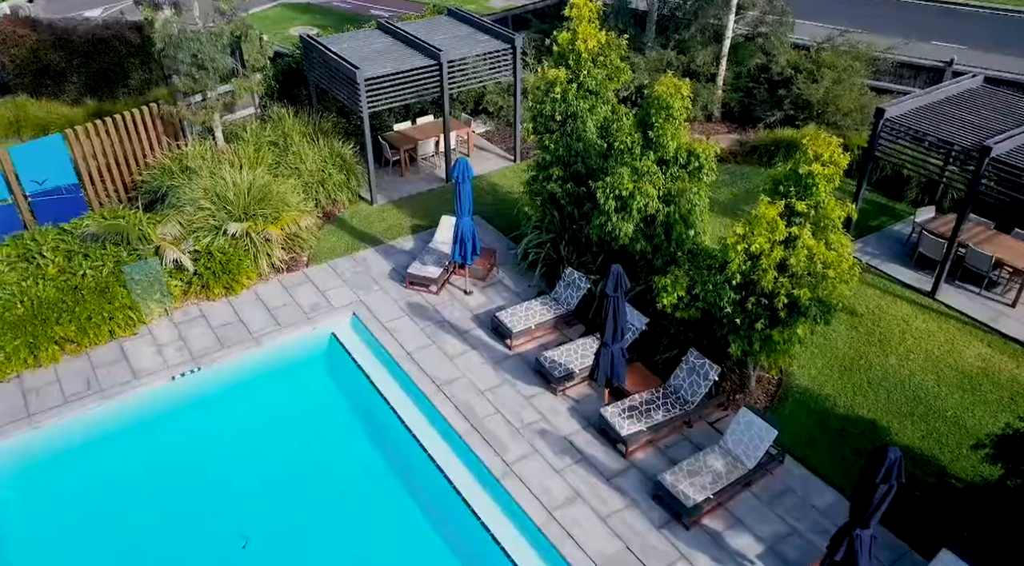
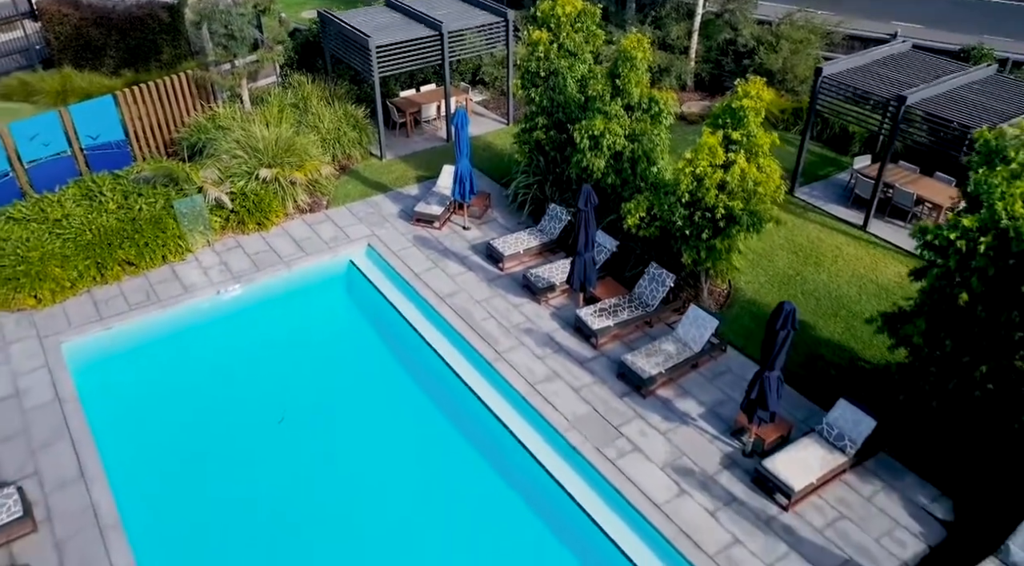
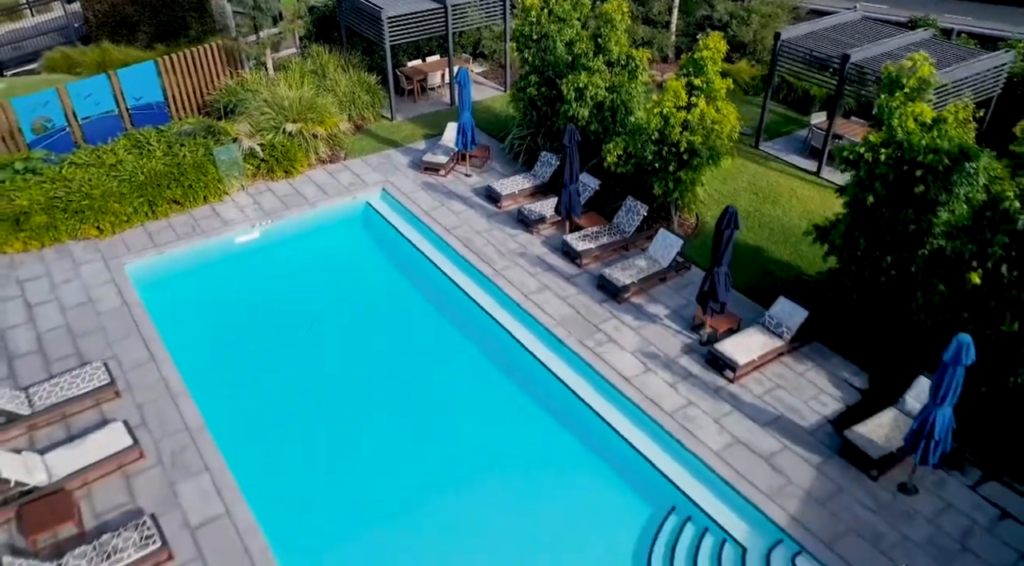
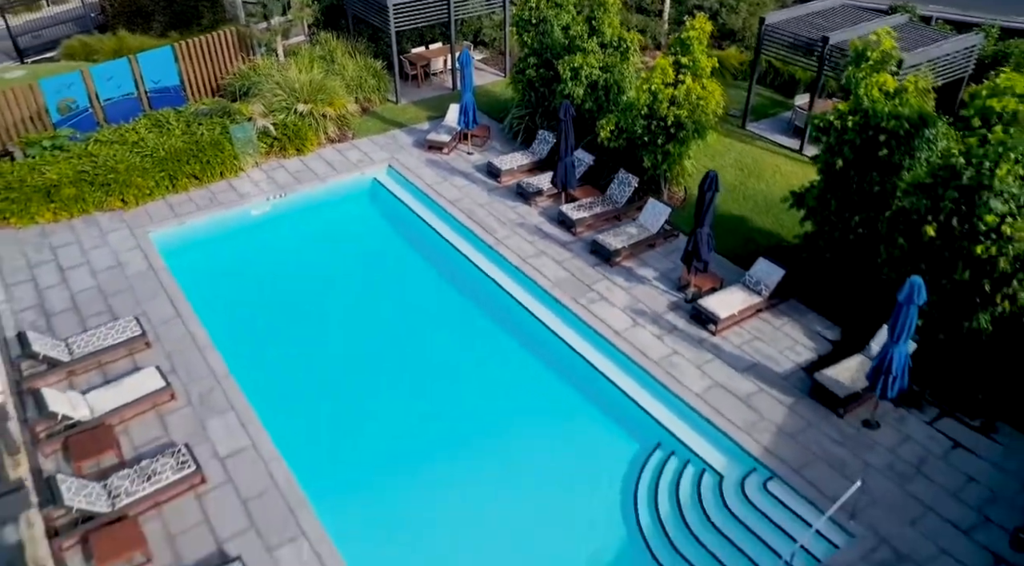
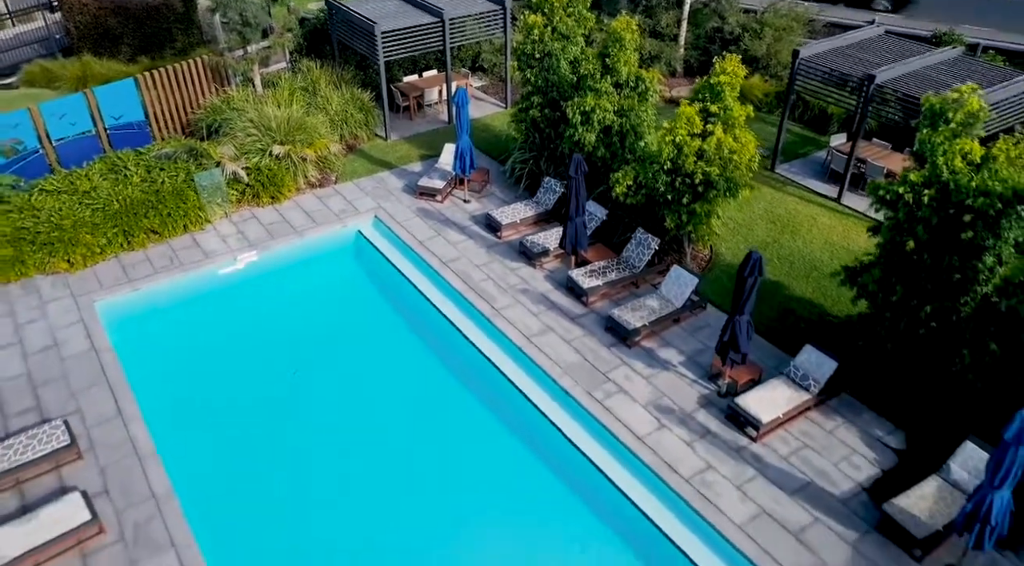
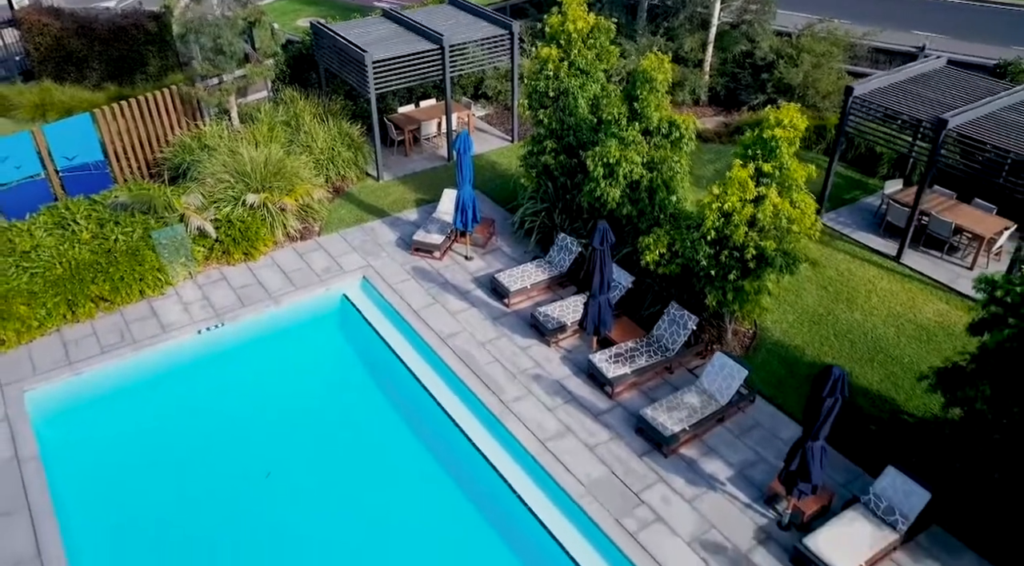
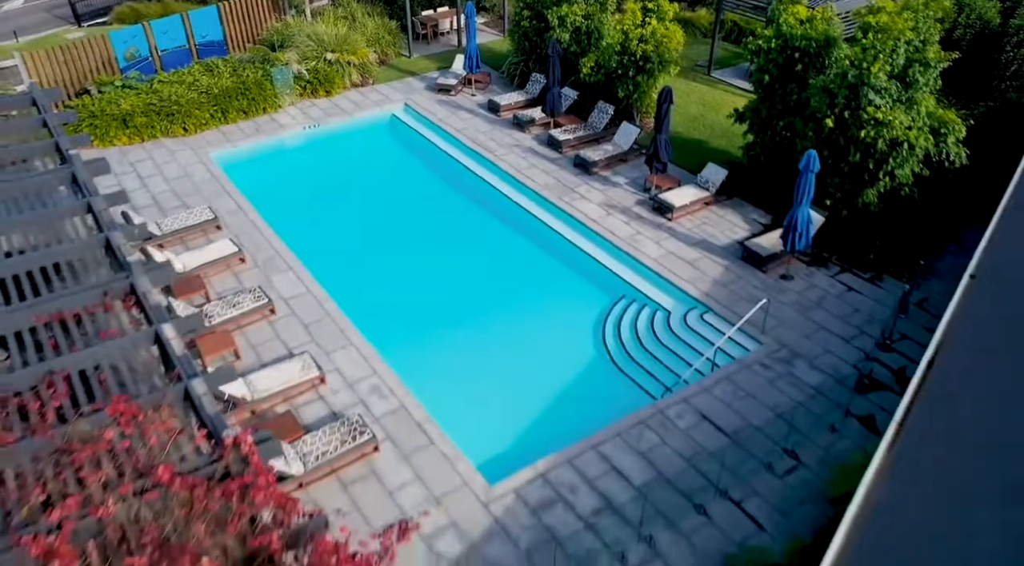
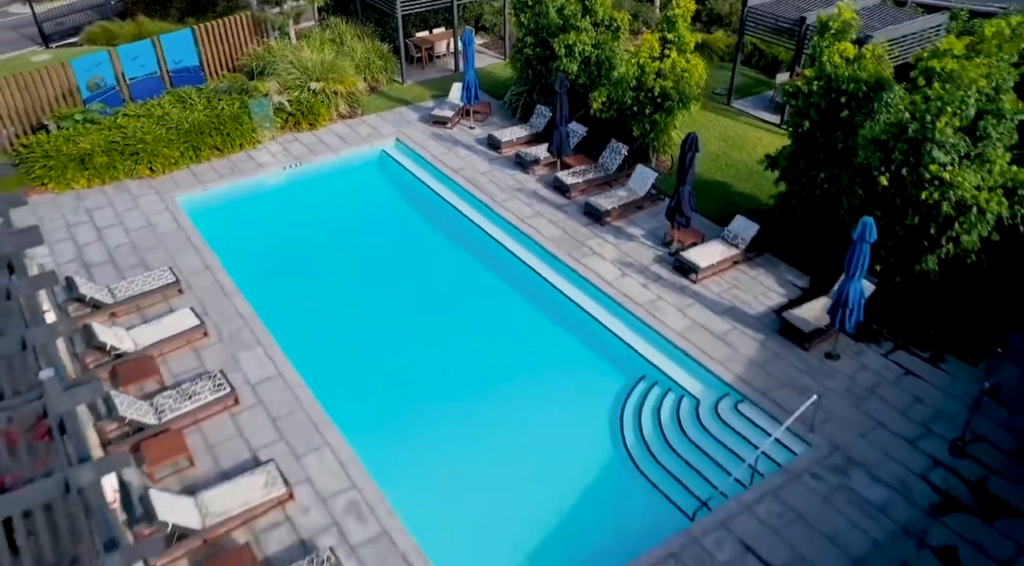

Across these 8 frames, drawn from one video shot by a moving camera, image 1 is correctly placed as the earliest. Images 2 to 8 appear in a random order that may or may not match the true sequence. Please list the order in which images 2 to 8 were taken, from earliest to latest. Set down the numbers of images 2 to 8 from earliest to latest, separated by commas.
6, 2, 5, 3, 4, 8, 7
